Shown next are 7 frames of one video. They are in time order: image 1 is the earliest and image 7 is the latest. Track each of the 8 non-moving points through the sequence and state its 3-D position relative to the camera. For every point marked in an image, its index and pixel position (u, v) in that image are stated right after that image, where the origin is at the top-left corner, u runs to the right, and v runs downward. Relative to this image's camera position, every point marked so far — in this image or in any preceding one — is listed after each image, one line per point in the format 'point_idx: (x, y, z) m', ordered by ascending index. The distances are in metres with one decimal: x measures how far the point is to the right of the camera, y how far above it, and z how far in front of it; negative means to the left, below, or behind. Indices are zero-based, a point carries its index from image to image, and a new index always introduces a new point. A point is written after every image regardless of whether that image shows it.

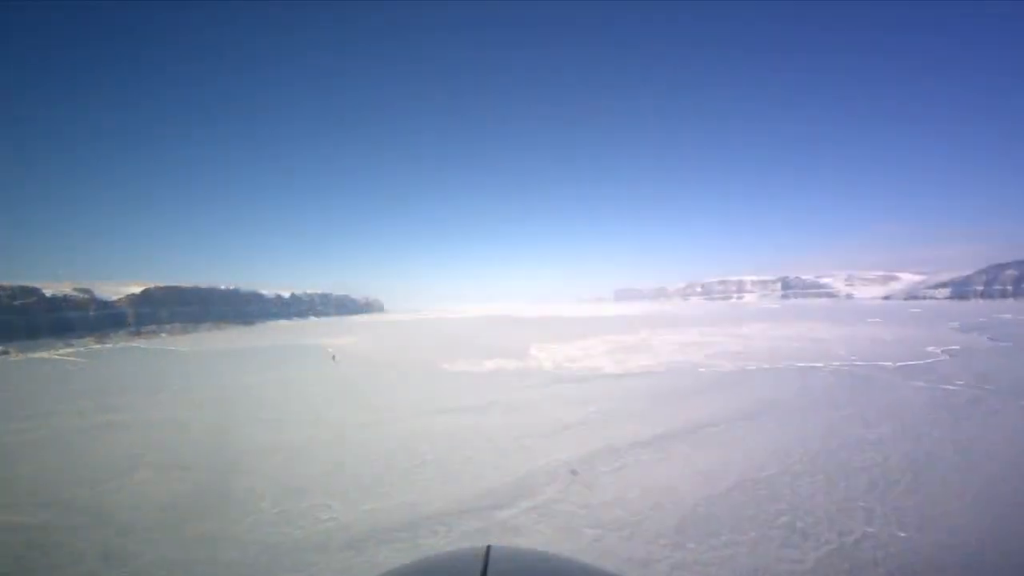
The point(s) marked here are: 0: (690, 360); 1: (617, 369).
0: (+7.0, -2.9, +19.3) m
1: (+3.9, -2.9, +17.7) m
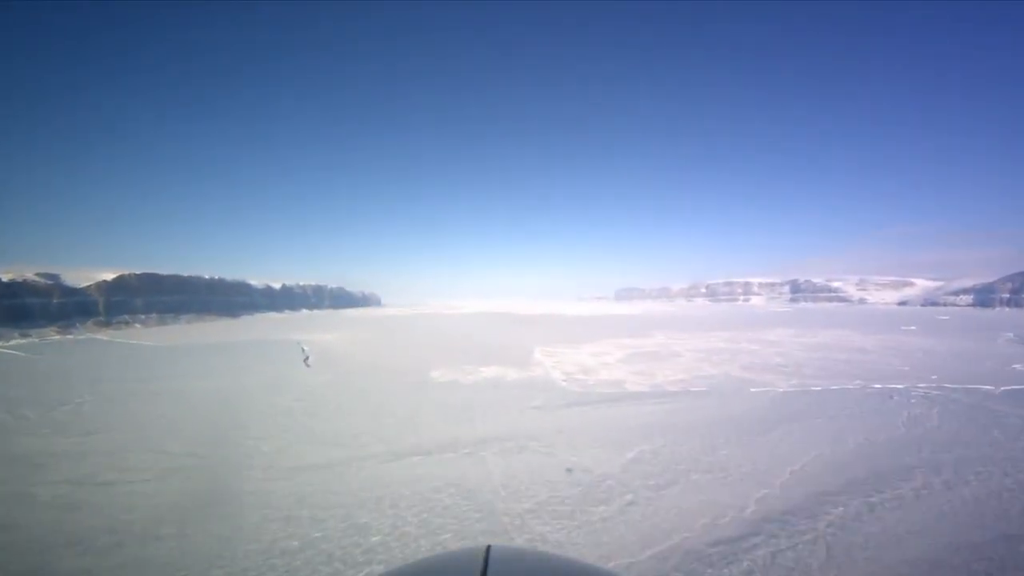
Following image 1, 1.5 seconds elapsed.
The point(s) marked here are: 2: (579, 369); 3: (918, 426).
0: (+7.1, -2.8, +15.9) m
1: (+3.9, -2.9, +14.4) m
2: (+2.3, -2.9, +17.1) m
3: (+8.0, -2.7, +9.6) m
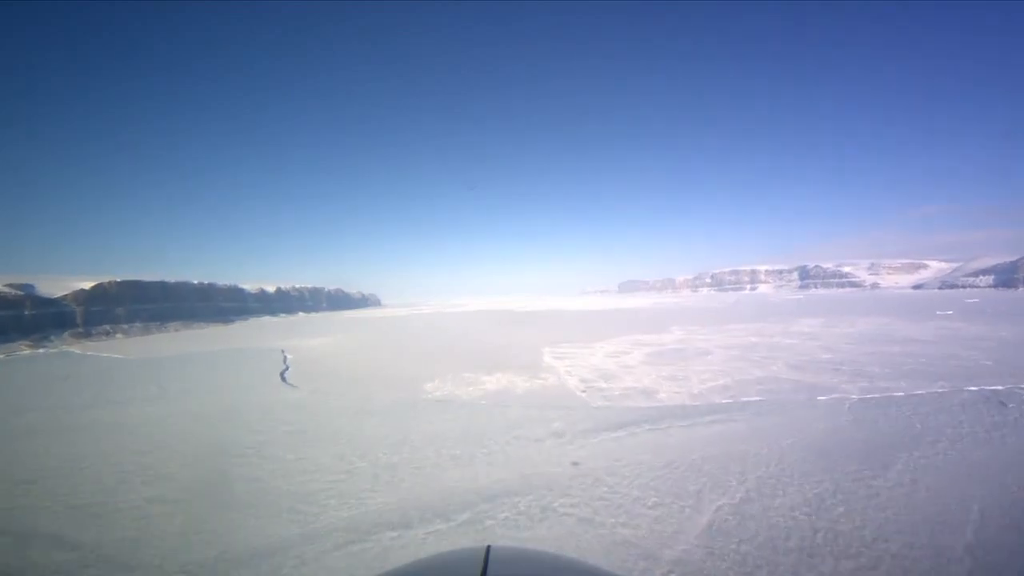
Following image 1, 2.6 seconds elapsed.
0: (+7.3, -2.4, +13.4) m
1: (+4.2, -2.6, +11.8) m
2: (+2.6, -2.6, +14.6) m
3: (+8.2, -2.4, +7.0) m
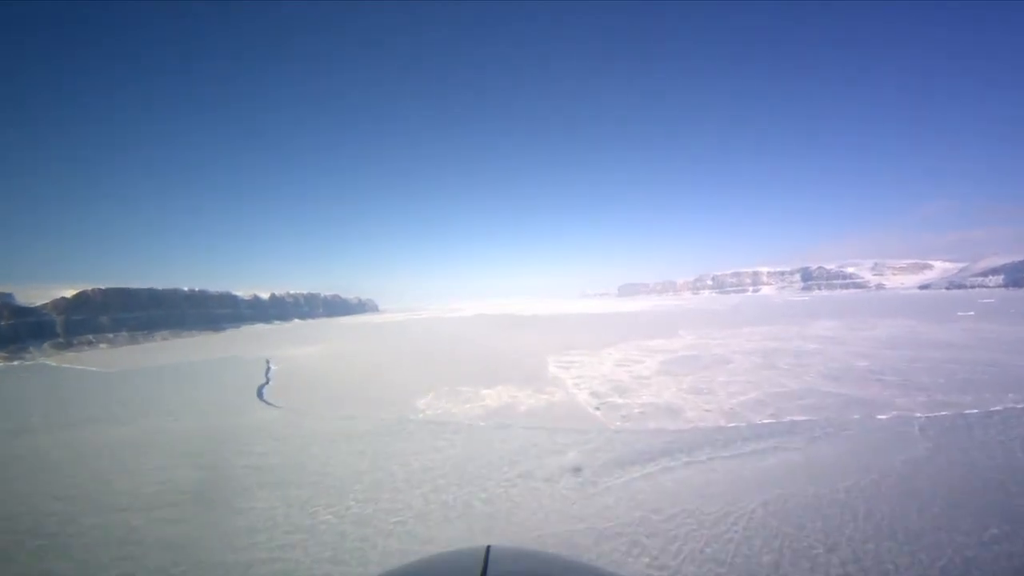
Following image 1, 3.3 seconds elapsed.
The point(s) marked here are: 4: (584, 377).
0: (+7.4, -2.5, +11.8) m
1: (+4.2, -2.6, +10.2) m
2: (+2.7, -2.7, +12.9) m
3: (+8.3, -2.3, +5.4) m
4: (+2.2, -2.8, +15.1) m
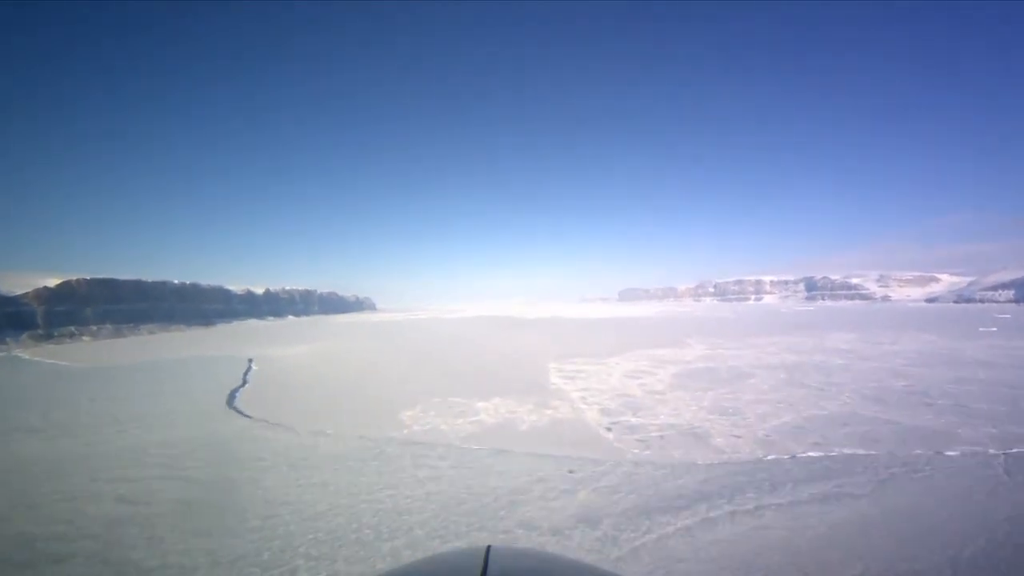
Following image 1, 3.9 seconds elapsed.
0: (+7.4, -2.7, +10.3) m
1: (+4.2, -2.7, +8.7) m
2: (+2.6, -2.8, +11.5) m
3: (+8.3, -2.5, +3.9) m
4: (+2.2, -2.8, +13.6) m
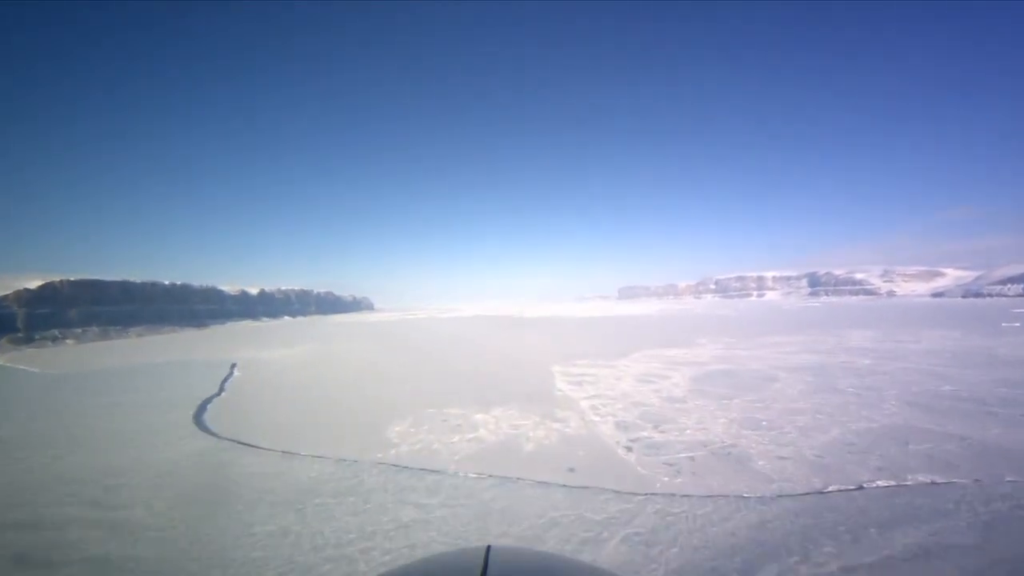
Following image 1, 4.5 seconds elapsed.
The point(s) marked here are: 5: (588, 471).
0: (+7.5, -2.5, +8.9) m
1: (+4.3, -2.6, +7.3) m
2: (+2.7, -2.7, +10.1) m
3: (+8.4, -2.4, +2.5) m
4: (+2.3, -2.7, +12.2) m
5: (+1.2, -2.8, +7.4) m
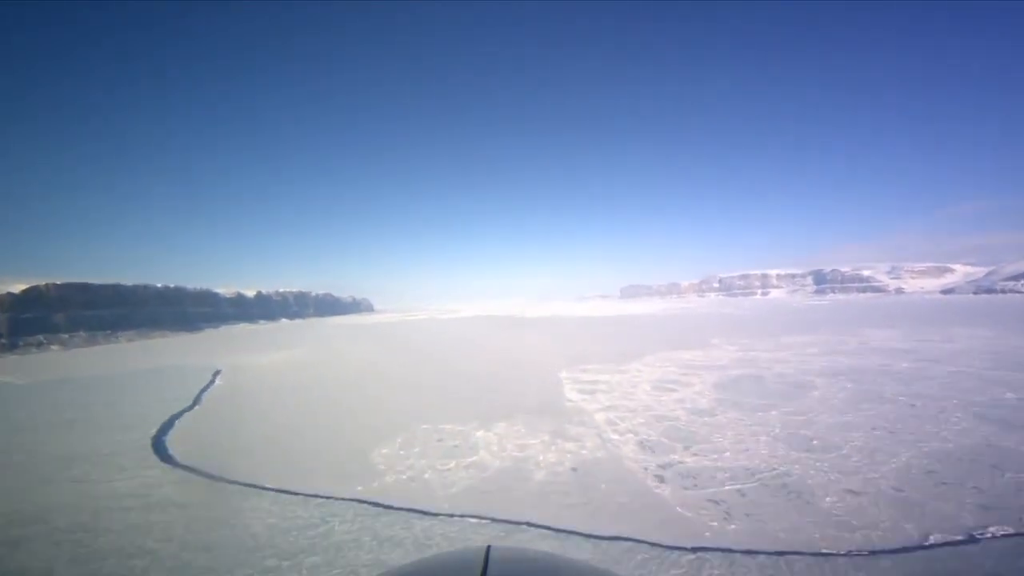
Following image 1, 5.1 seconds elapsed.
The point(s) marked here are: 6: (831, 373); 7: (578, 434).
0: (+7.6, -2.4, +7.5) m
1: (+4.4, -2.6, +5.9) m
2: (+2.8, -2.6, +8.6) m
3: (+8.4, -2.3, +1.1) m
4: (+2.4, -2.7, +10.8) m
5: (+1.3, -2.7, +6.0) m
6: (+9.4, -2.5, +14.5) m
7: (+1.2, -2.8, +9.2) m
